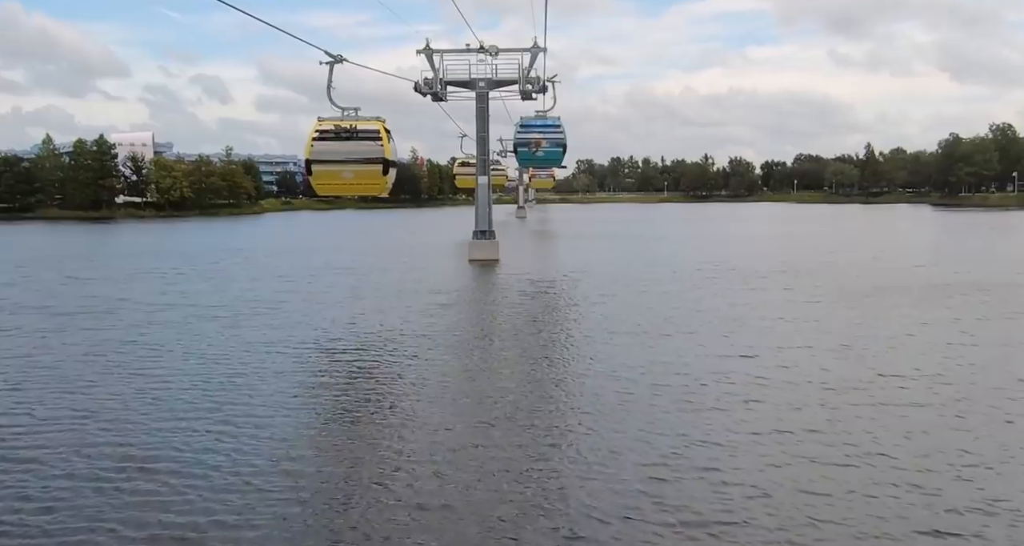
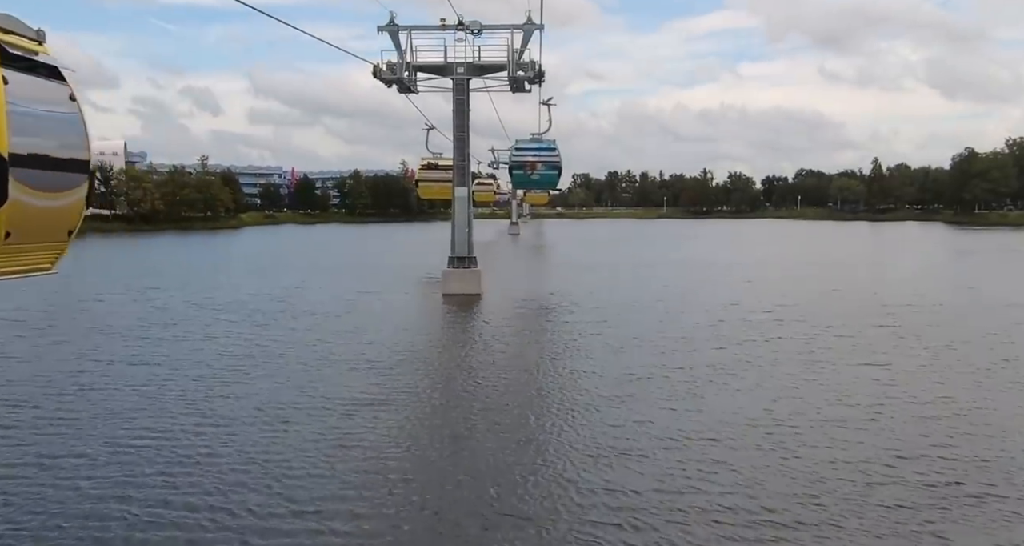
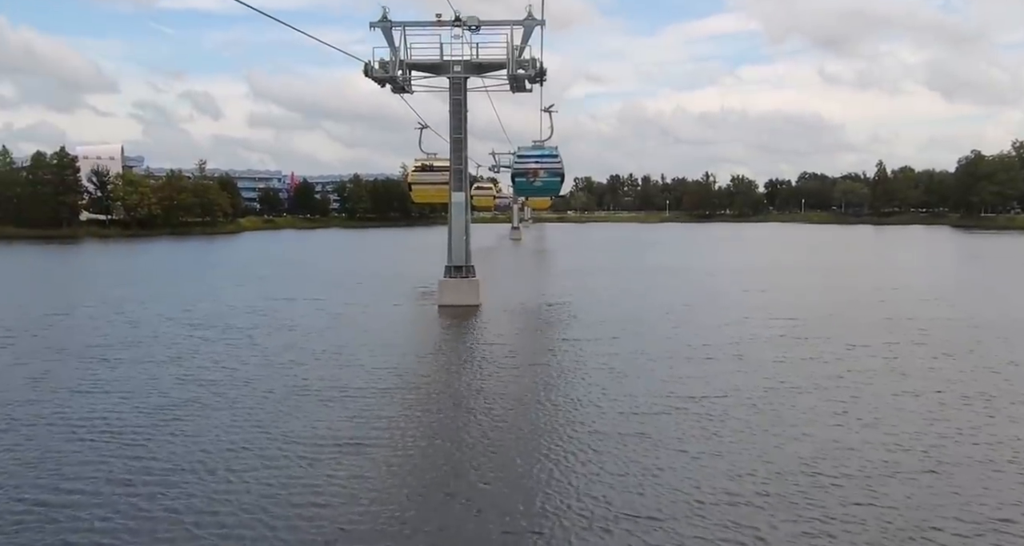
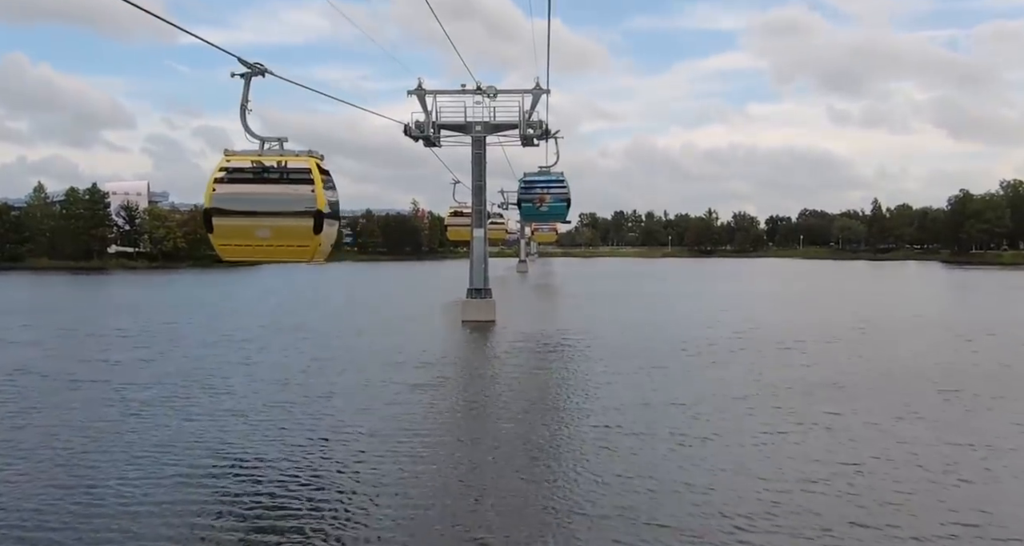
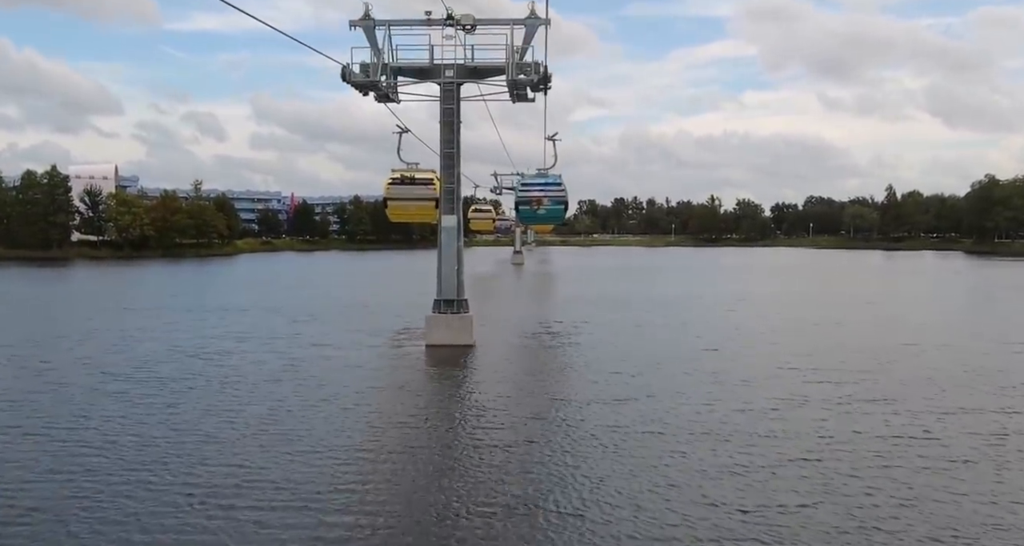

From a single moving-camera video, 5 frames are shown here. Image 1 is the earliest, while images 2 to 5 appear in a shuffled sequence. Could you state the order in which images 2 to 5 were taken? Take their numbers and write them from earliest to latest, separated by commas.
4, 2, 3, 5
